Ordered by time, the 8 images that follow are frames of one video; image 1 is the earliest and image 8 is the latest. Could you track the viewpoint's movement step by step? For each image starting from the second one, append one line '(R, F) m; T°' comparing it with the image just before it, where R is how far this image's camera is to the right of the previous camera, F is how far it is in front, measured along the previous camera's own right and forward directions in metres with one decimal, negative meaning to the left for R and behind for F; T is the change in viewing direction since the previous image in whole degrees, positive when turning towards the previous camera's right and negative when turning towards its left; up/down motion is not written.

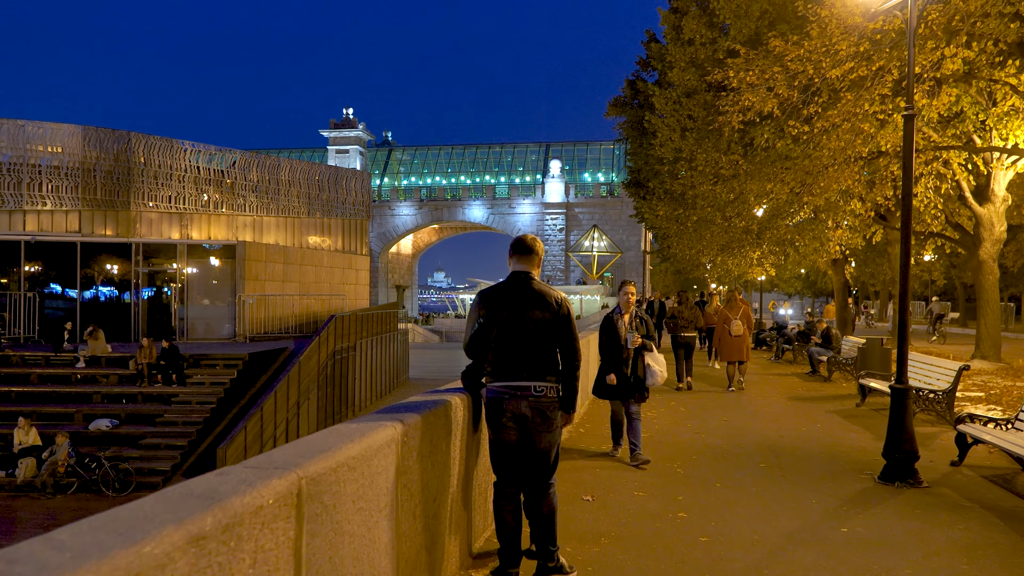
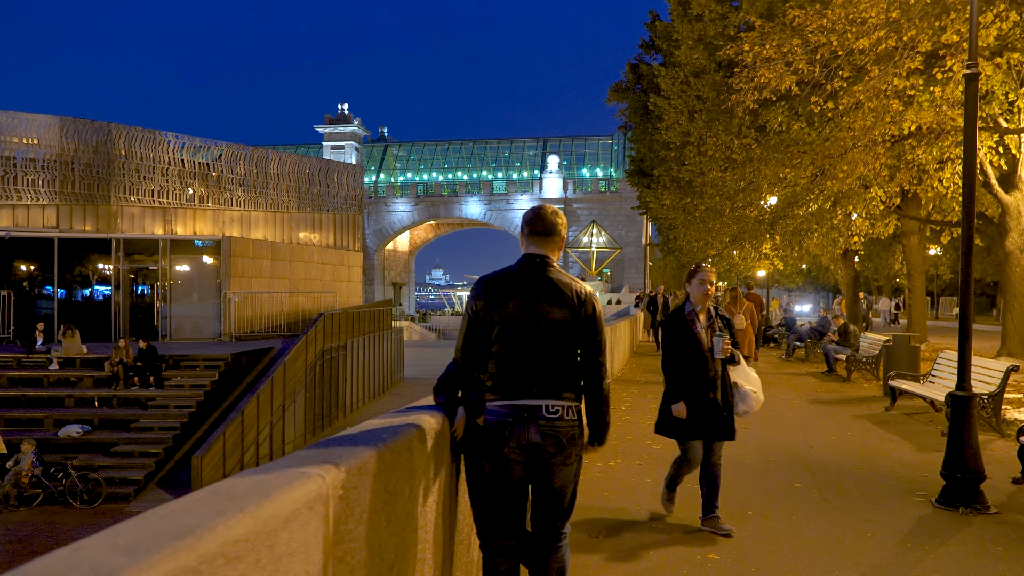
(0.0, +1.1) m; 0°
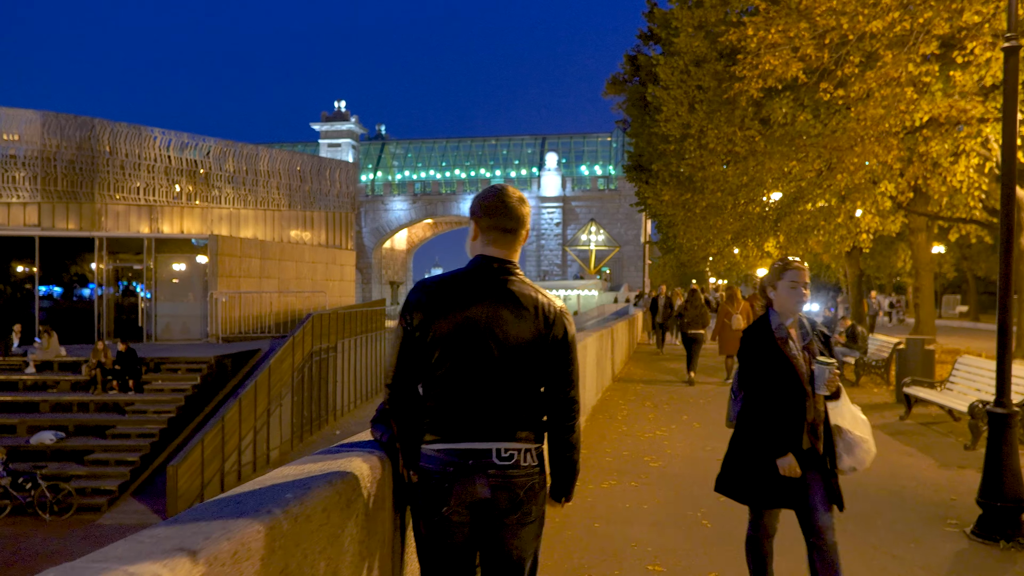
(+0.1, +0.8) m; 0°
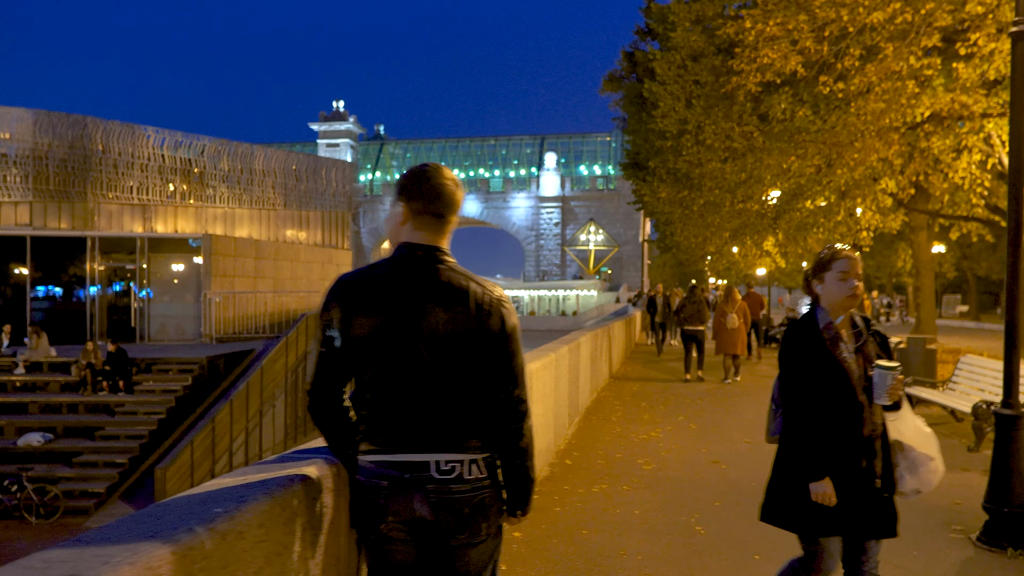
(+0.1, +0.3) m; 0°
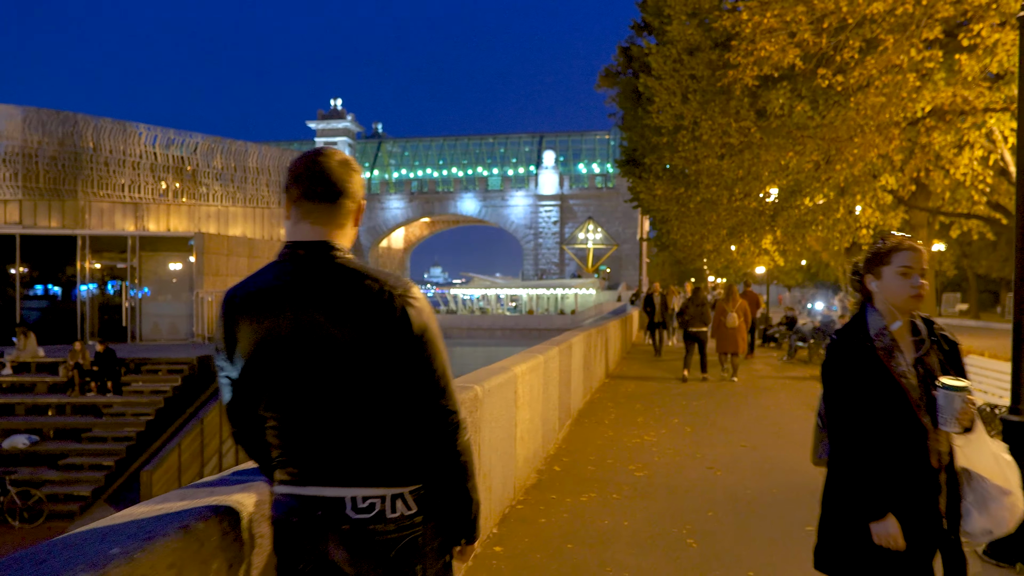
(+0.1, +0.3) m; 0°
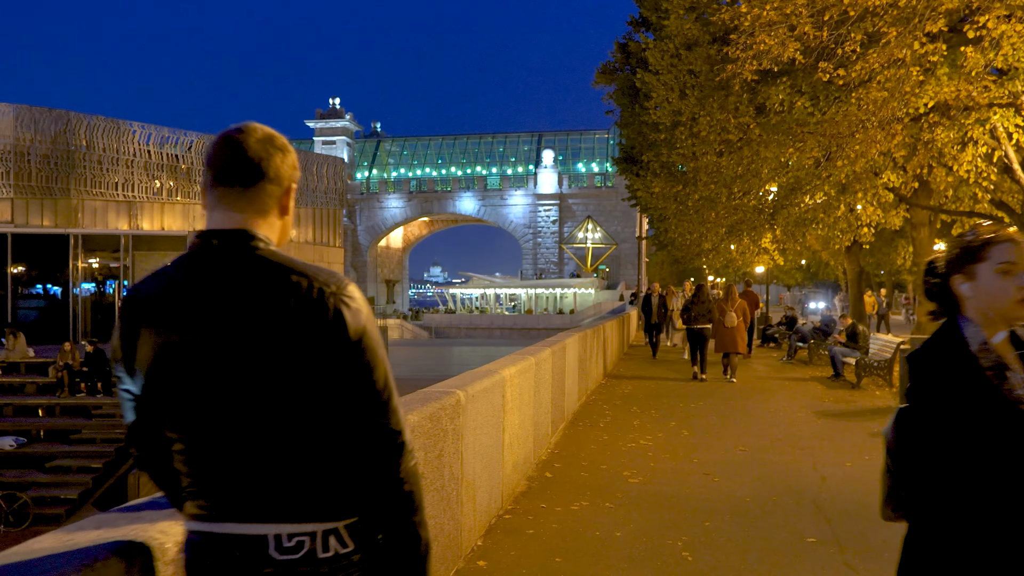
(+0.1, +0.3) m; 0°
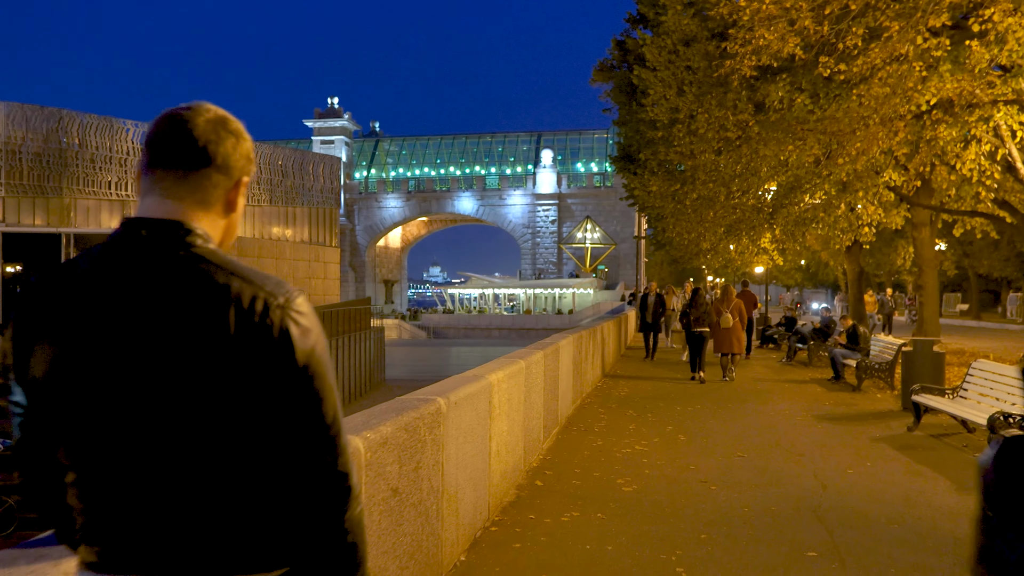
(+0.1, +0.3) m; 0°
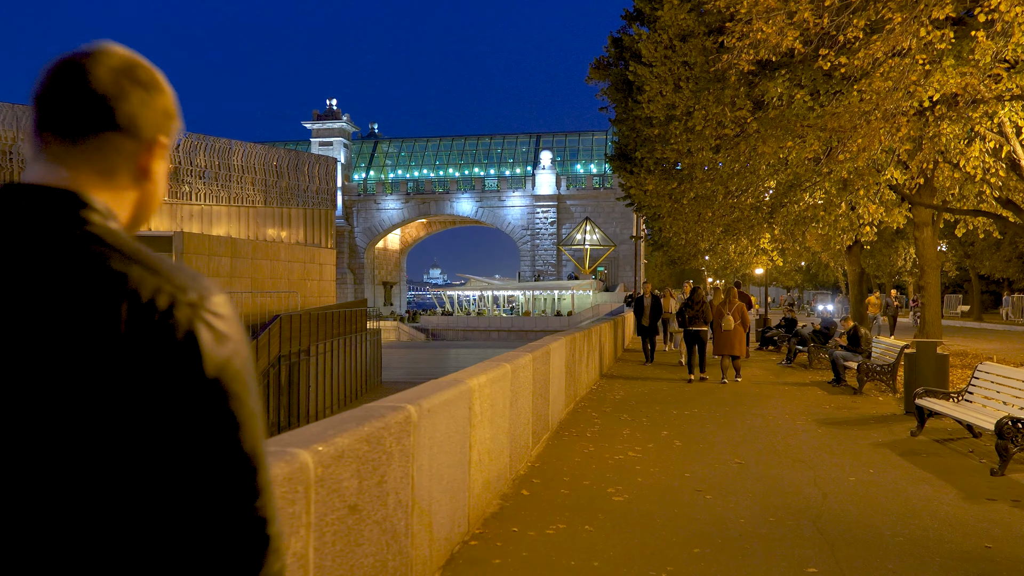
(+0.1, +0.3) m; 0°
